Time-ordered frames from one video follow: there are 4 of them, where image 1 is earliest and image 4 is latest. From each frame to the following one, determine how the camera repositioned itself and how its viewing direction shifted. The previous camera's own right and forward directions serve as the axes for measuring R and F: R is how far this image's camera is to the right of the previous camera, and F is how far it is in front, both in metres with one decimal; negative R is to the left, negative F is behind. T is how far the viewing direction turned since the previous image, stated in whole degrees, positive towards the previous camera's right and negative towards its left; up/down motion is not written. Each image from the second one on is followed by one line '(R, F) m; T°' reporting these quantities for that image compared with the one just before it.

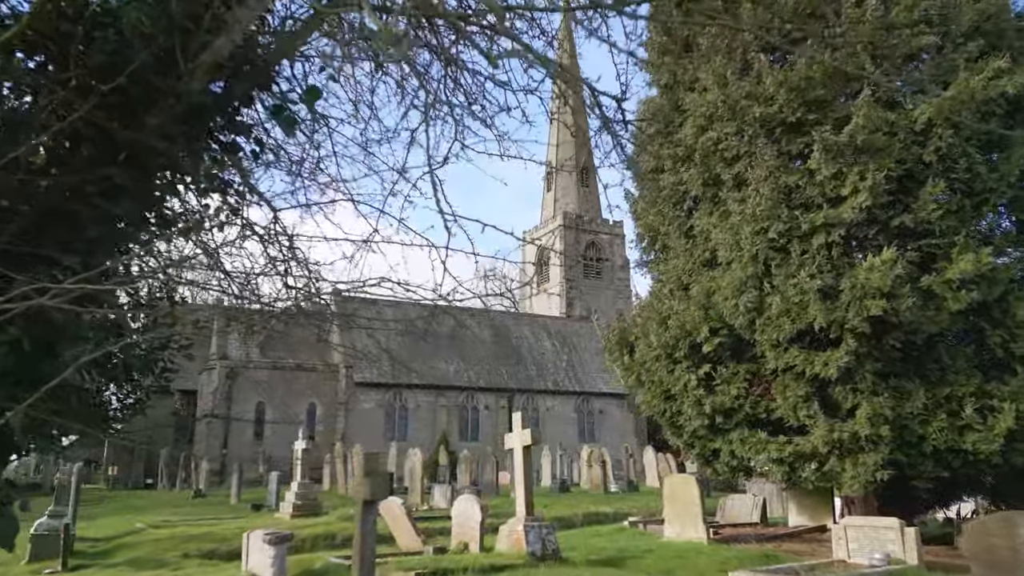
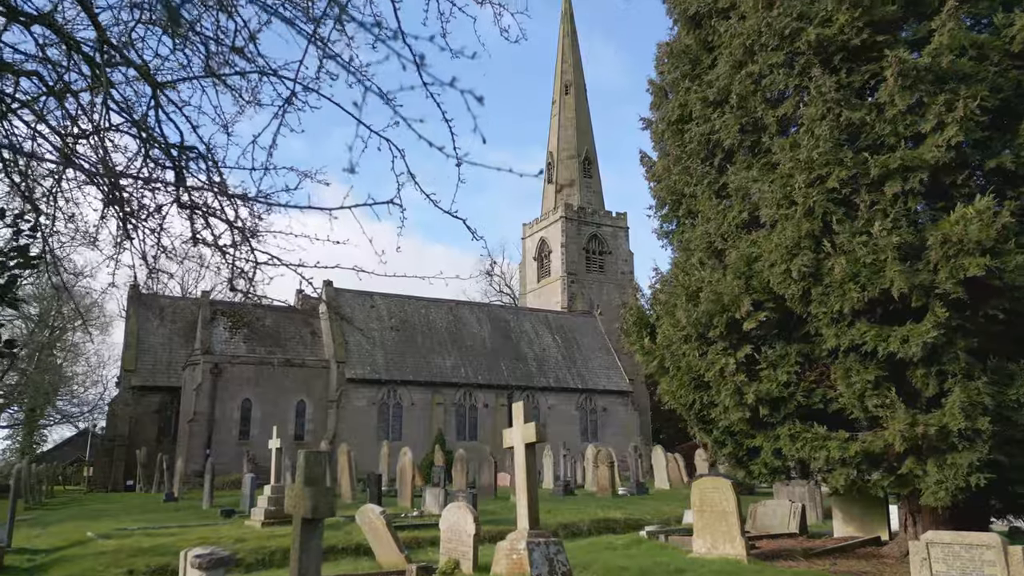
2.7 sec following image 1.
(0.0, +2.2) m; 0°
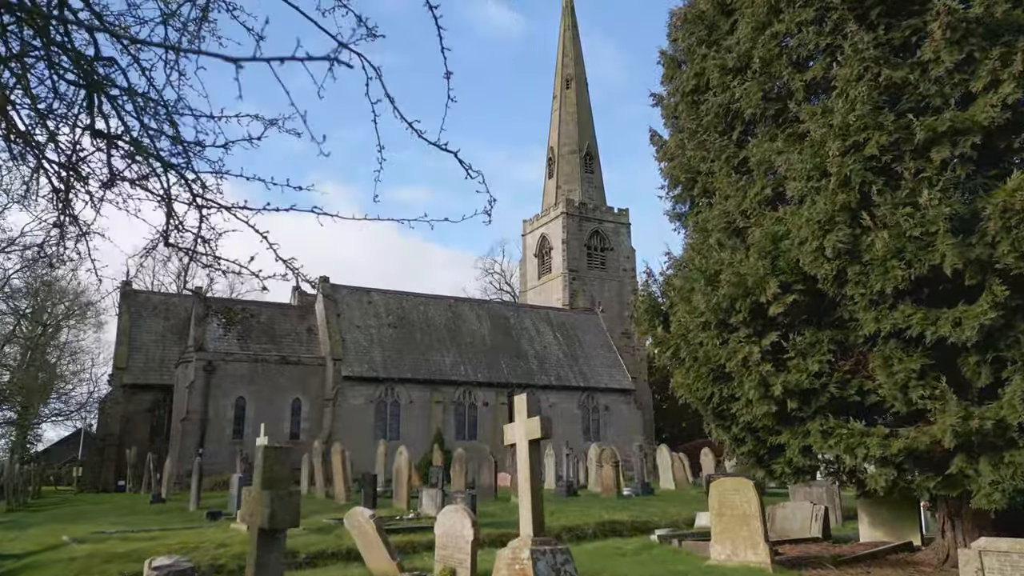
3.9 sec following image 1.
(0.0, +1.0) m; 0°
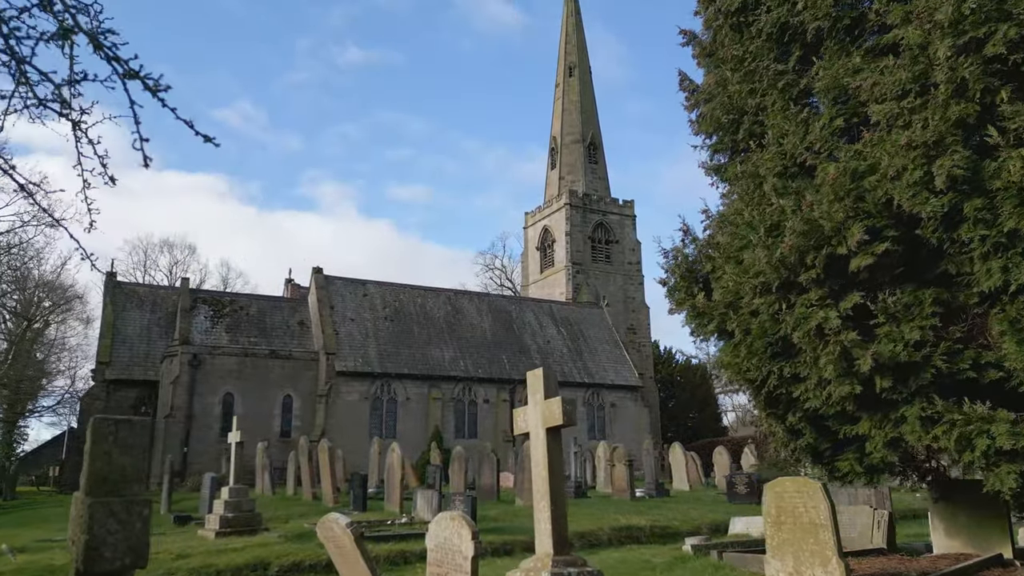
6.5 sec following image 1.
(-0.1, +2.0) m; 0°
